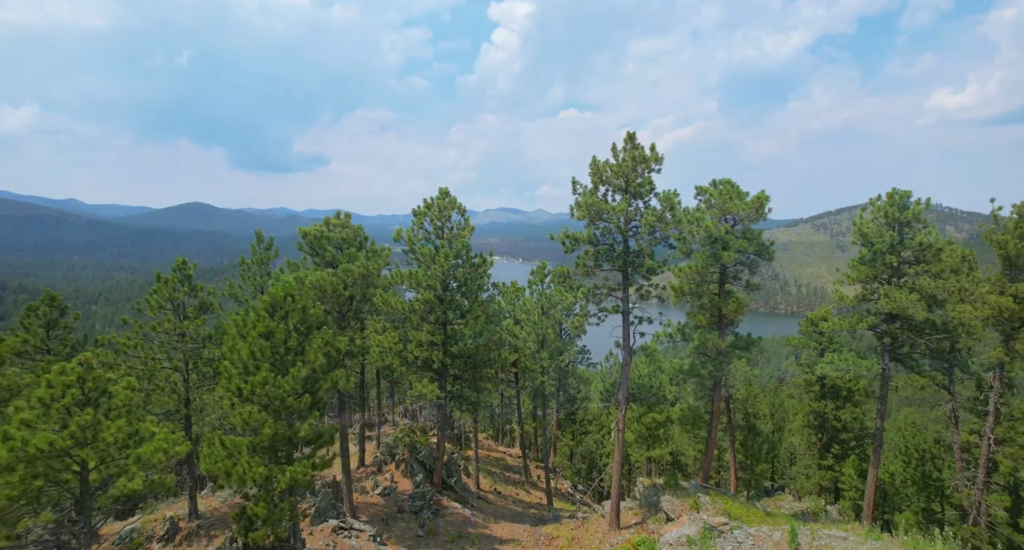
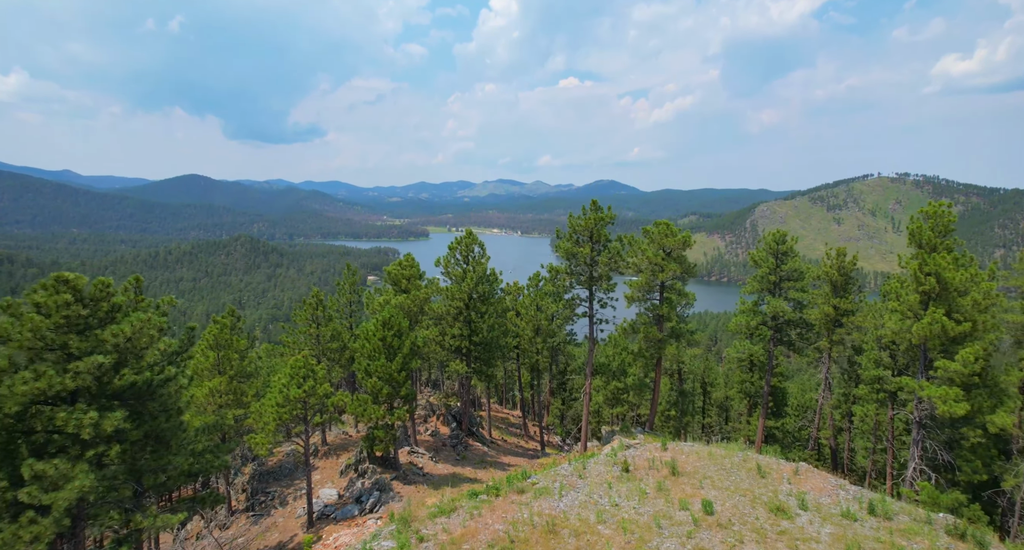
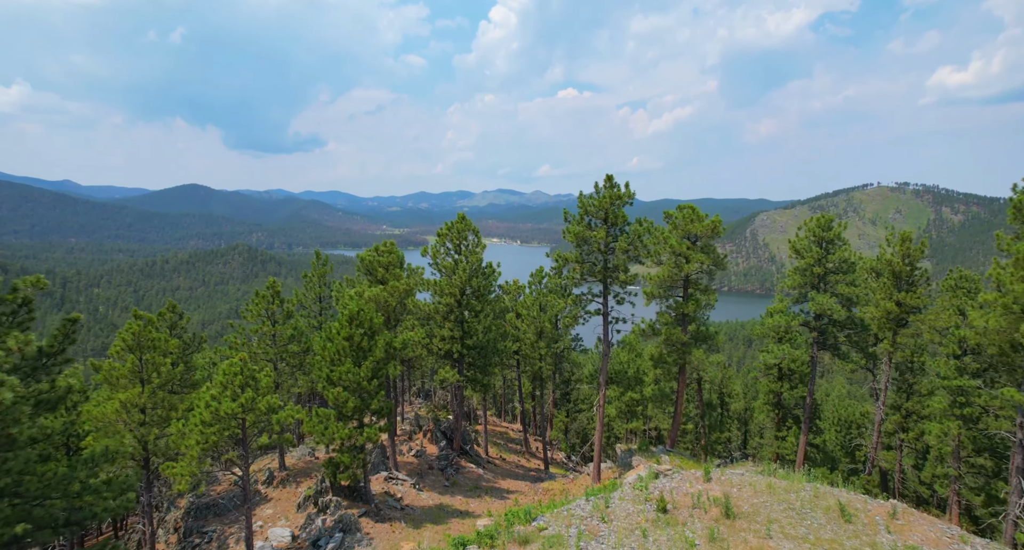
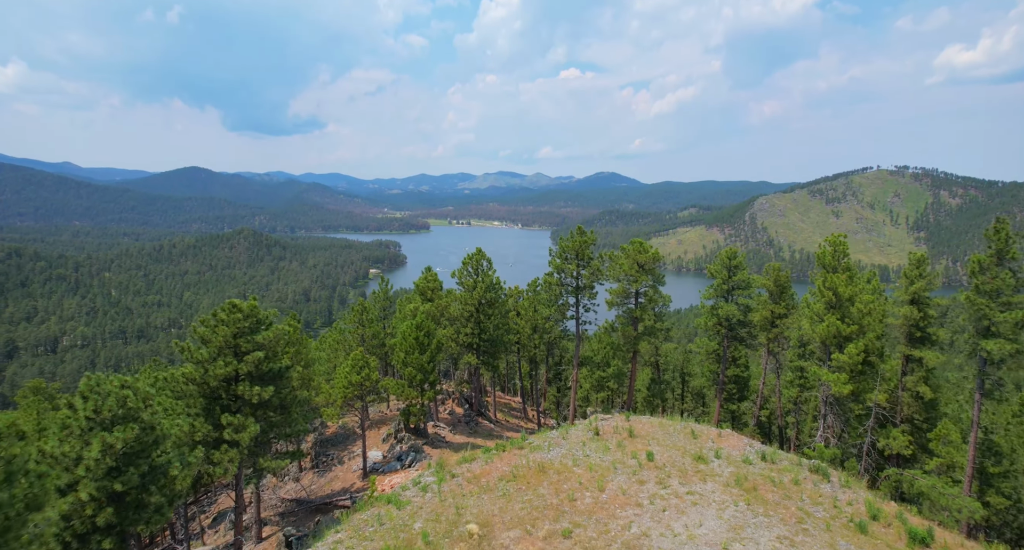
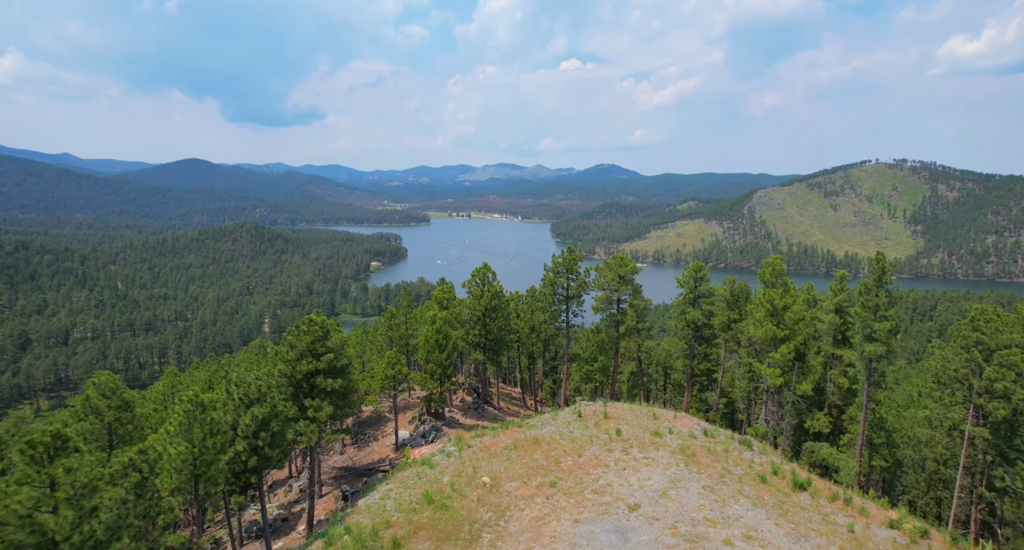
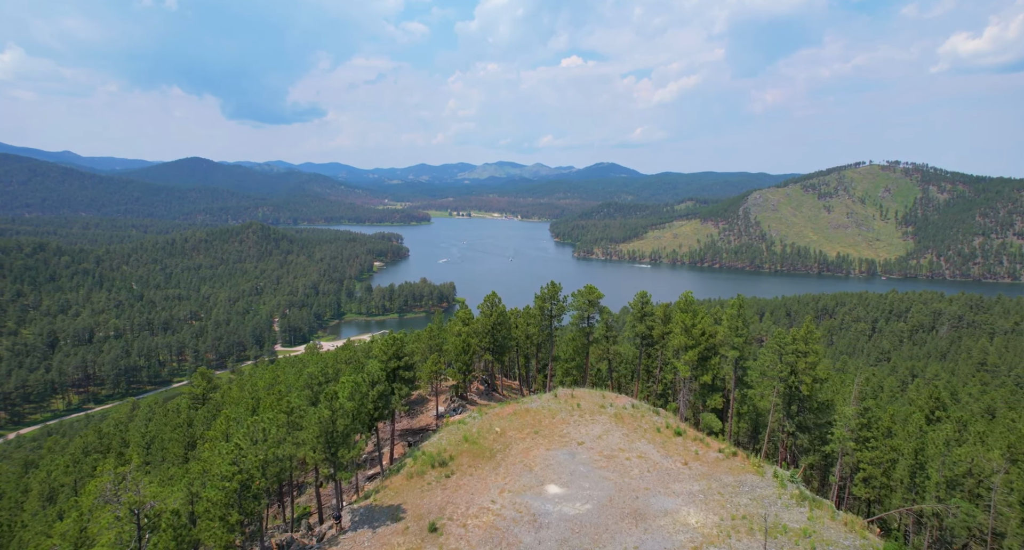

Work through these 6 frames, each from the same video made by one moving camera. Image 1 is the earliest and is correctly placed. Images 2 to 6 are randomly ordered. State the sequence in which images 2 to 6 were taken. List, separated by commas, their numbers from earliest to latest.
3, 2, 4, 5, 6
